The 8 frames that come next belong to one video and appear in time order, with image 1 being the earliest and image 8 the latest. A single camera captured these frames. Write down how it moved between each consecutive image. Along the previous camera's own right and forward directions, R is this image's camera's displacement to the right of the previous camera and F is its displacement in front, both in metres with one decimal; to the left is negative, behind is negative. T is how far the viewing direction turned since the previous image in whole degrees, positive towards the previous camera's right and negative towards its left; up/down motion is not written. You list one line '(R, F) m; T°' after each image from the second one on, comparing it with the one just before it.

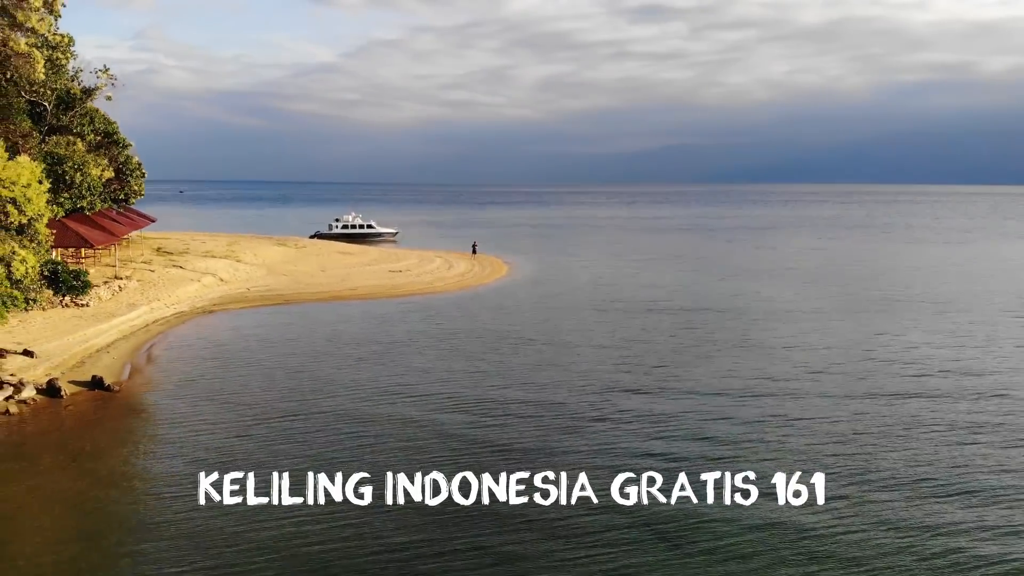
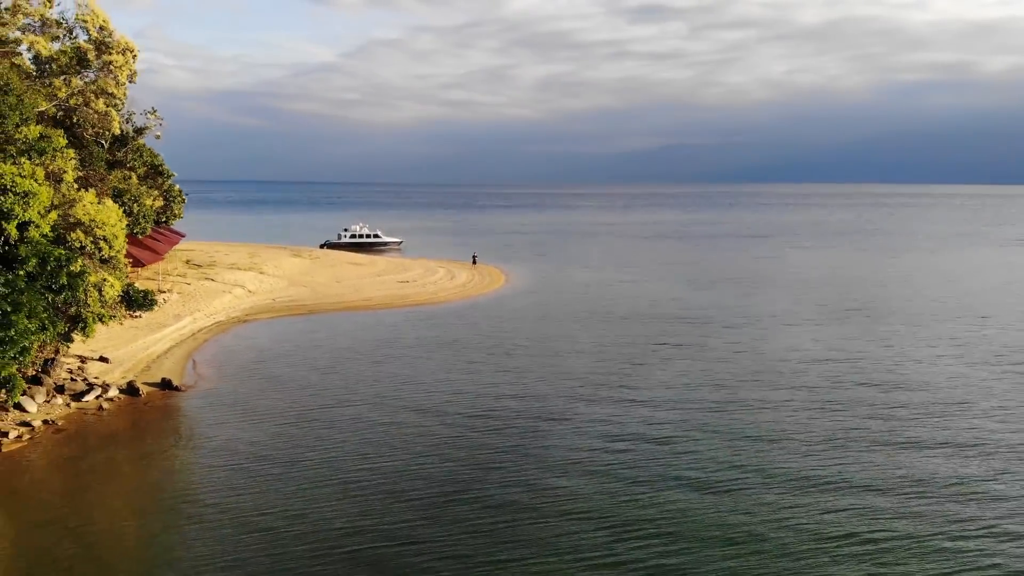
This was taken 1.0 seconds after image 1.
(+0.2, -4.6) m; 0°
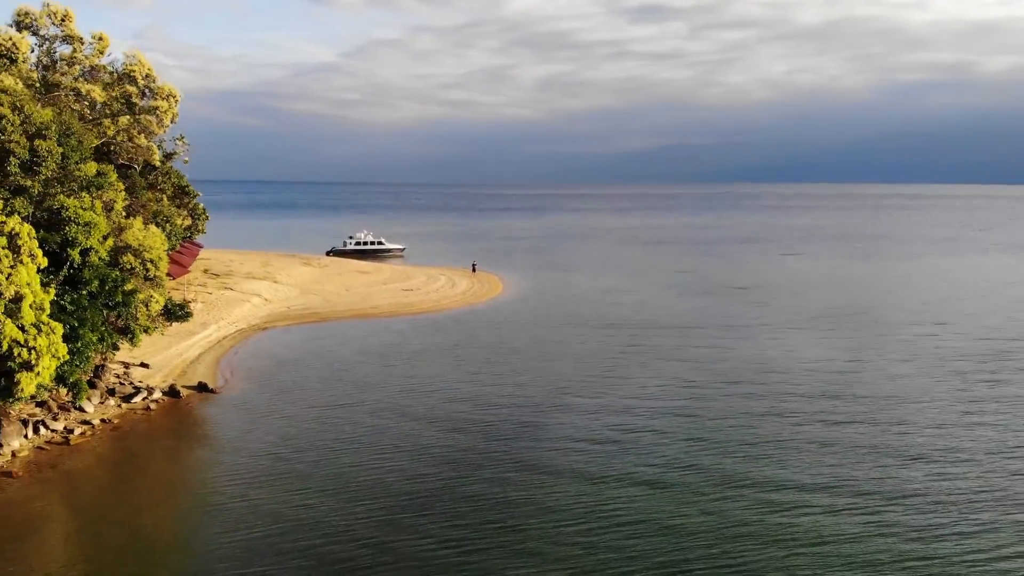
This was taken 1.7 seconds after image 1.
(+0.2, -3.4) m; 0°
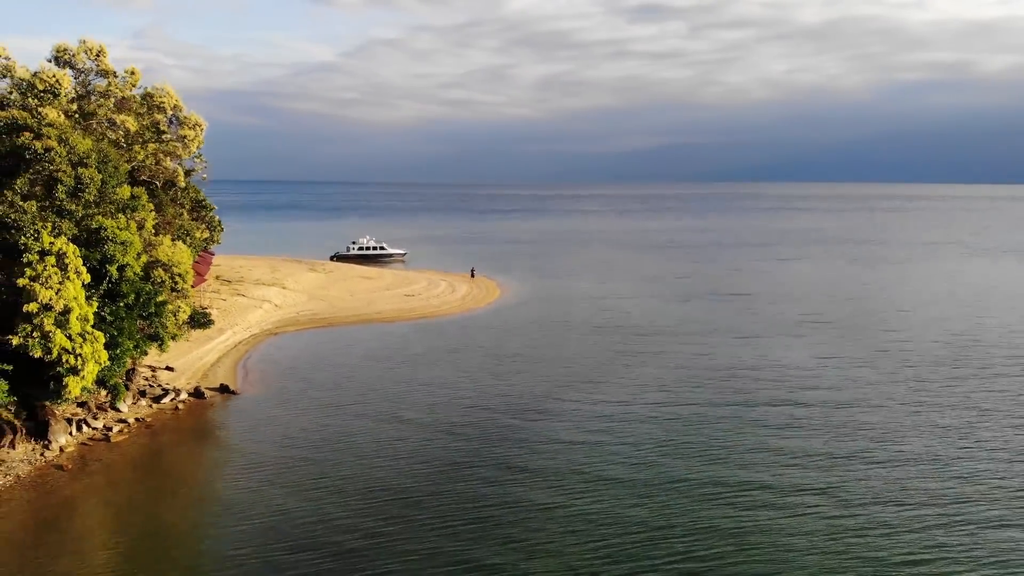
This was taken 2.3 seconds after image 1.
(+0.2, -2.8) m; 0°
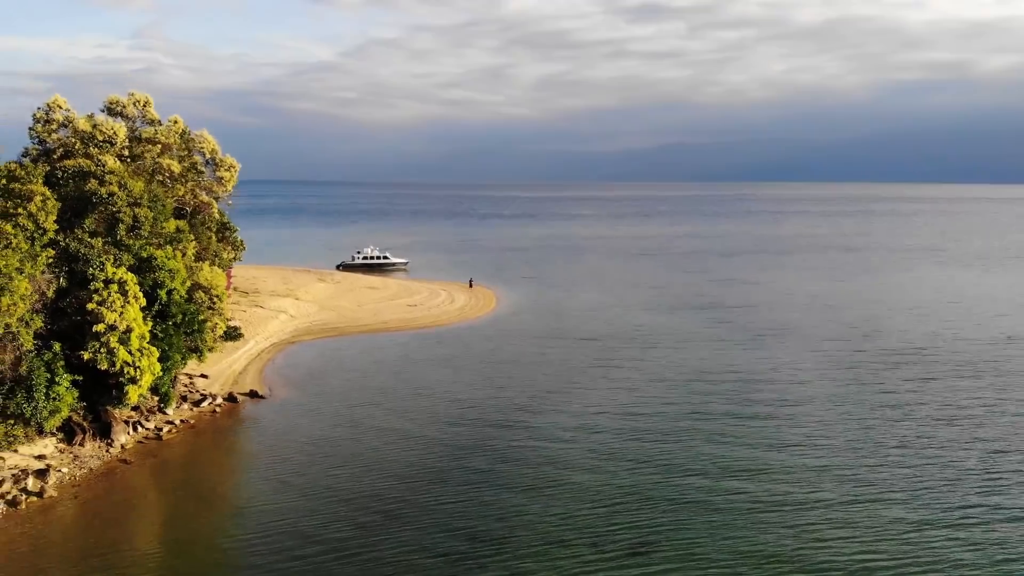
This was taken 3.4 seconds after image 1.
(+0.3, -4.7) m; 0°
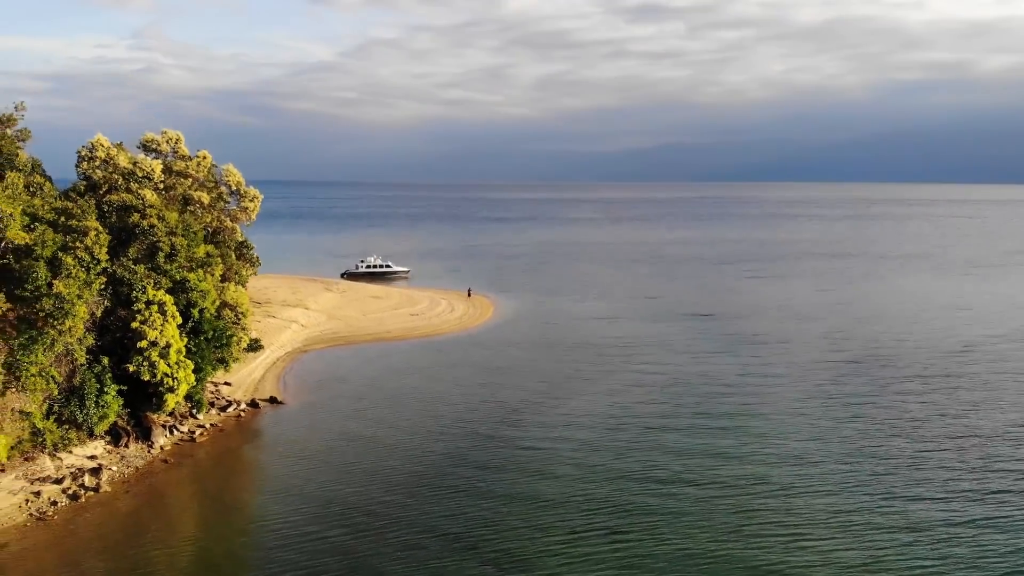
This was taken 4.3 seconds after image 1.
(+0.3, -4.1) m; 0°
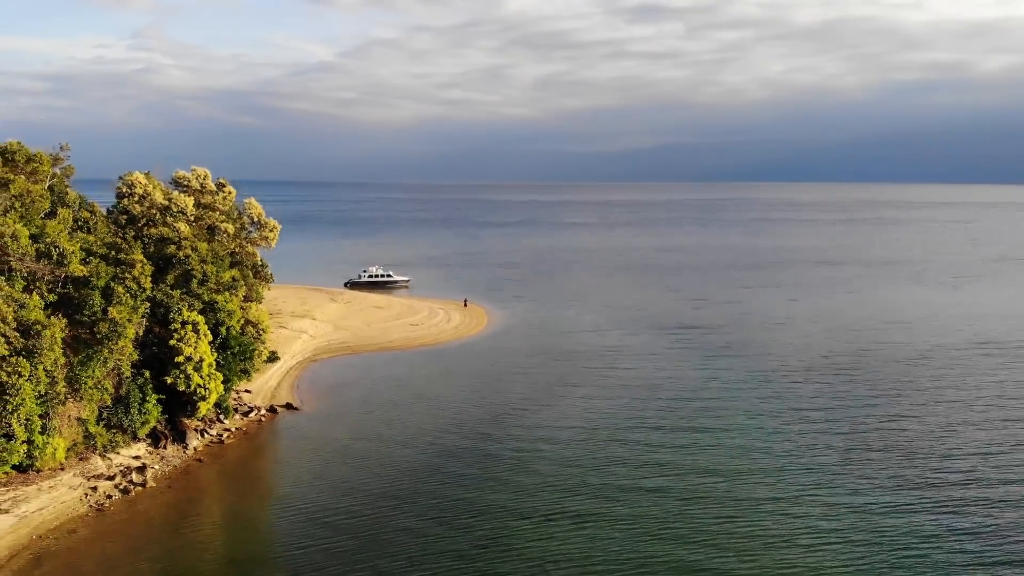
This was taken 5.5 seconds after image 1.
(+0.6, -5.1) m; 0°
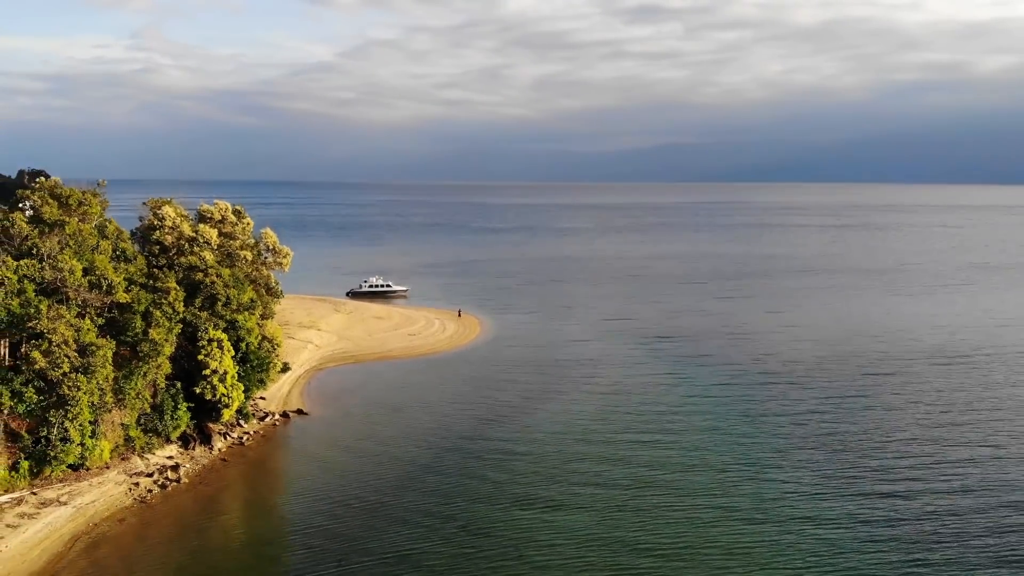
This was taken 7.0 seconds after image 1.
(+0.8, -5.7) m; 0°
